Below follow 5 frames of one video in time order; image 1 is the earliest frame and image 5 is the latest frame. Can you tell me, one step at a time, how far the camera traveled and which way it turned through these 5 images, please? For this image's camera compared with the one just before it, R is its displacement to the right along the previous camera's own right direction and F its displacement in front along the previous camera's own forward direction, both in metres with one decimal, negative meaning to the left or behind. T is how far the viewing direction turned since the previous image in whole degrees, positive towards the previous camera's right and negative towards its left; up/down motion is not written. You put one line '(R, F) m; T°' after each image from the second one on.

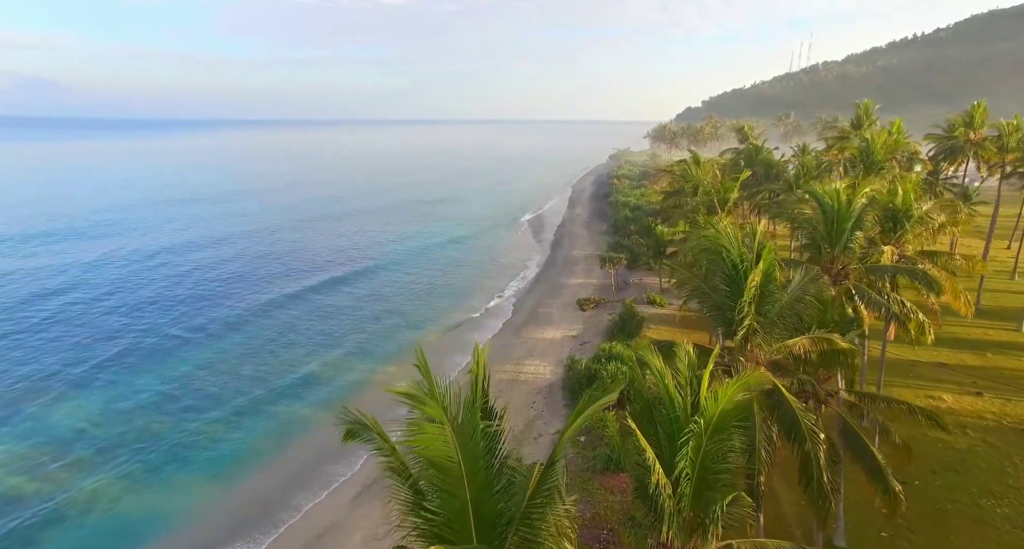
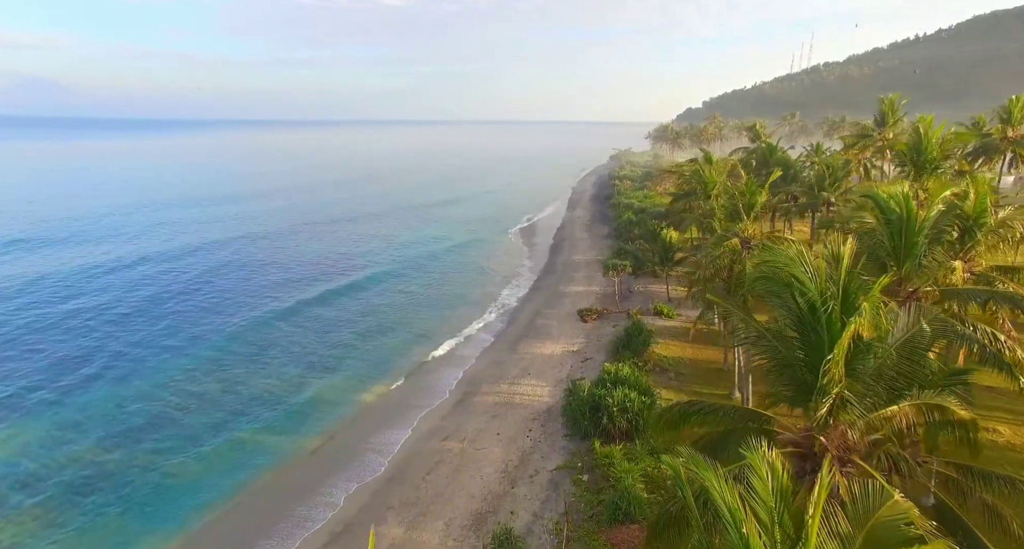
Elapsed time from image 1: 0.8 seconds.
(+0.3, +3.0) m; 0°
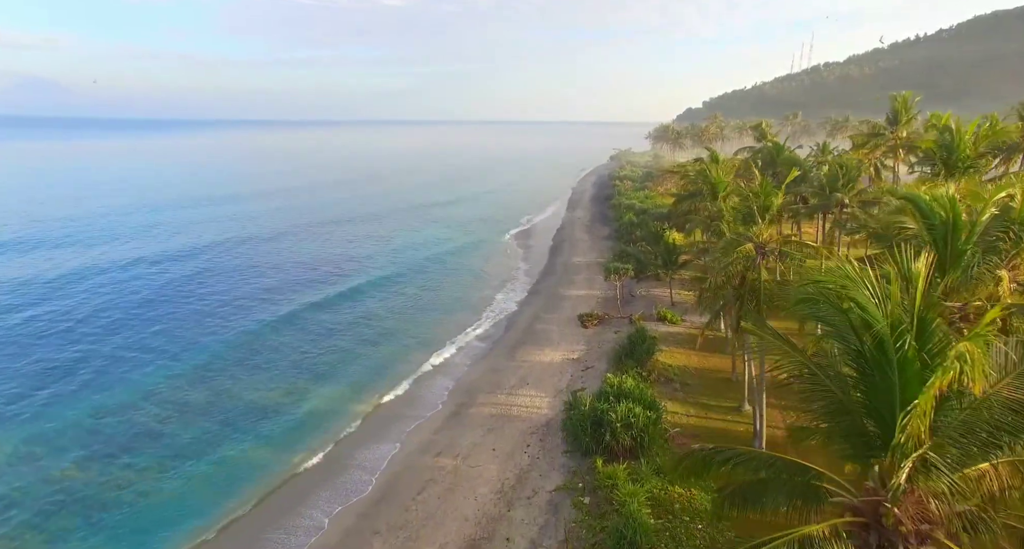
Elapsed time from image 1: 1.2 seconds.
(+0.1, +1.4) m; 0°
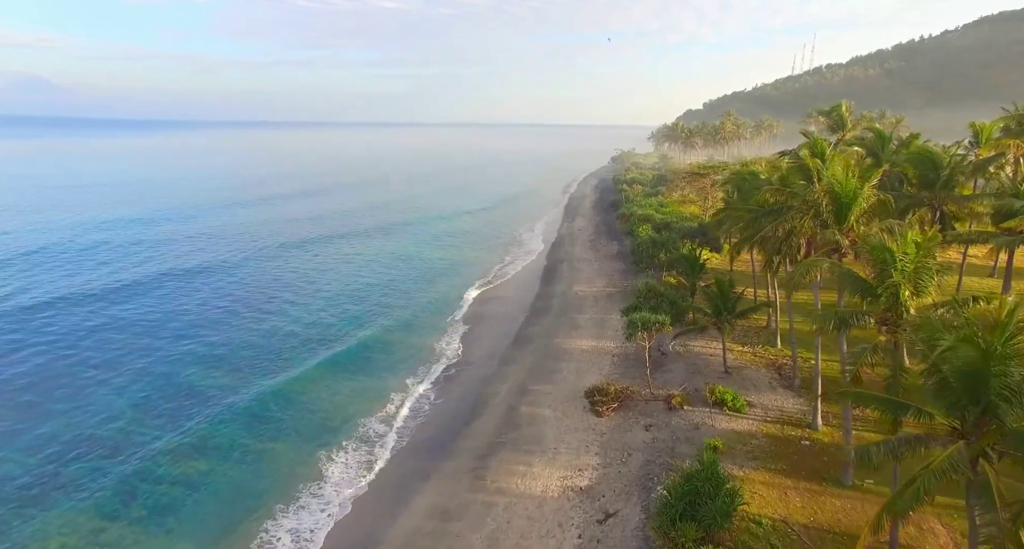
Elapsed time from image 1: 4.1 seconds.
(+1.0, +13.0) m; 0°
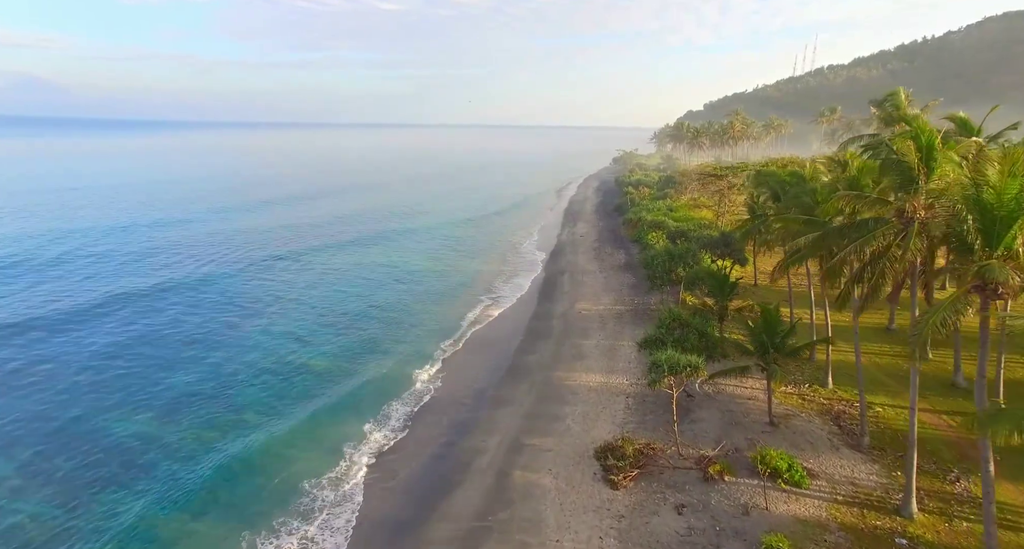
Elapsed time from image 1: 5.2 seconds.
(+0.3, +5.3) m; 0°
